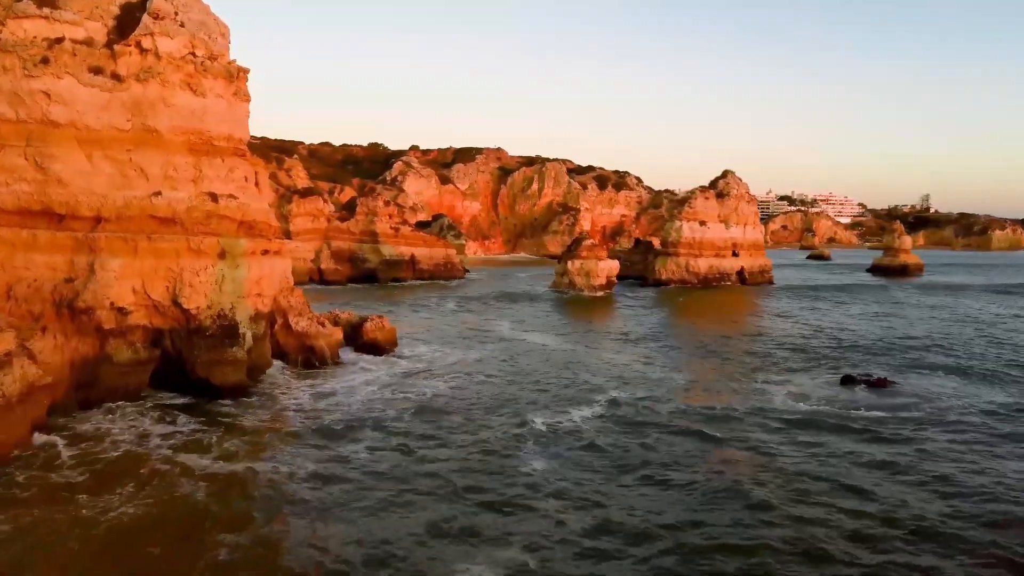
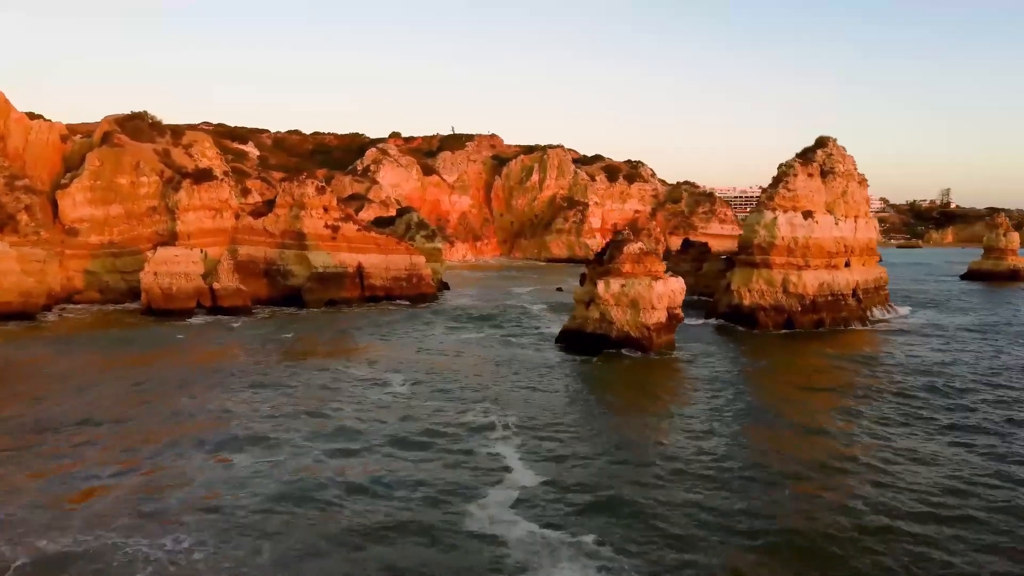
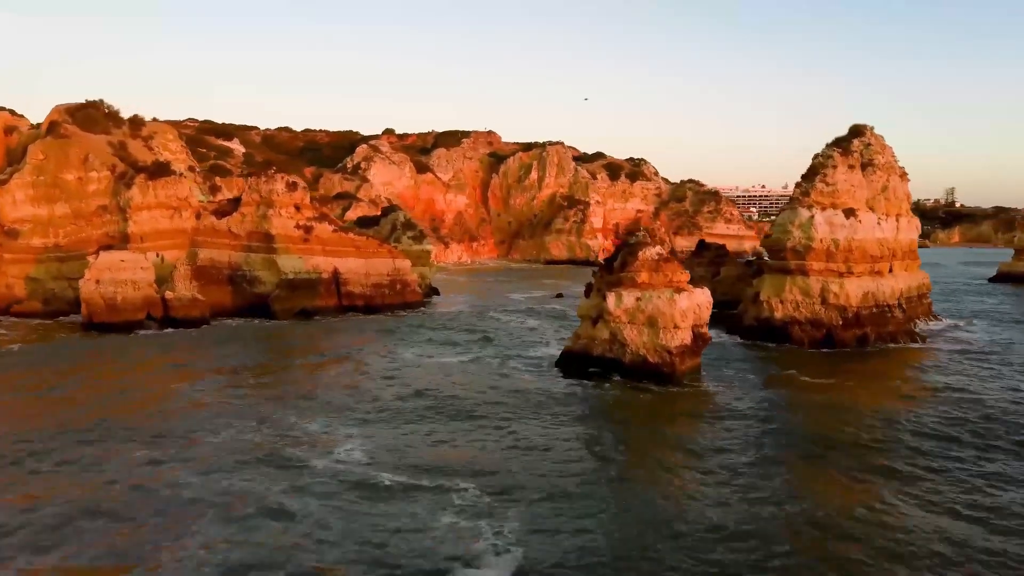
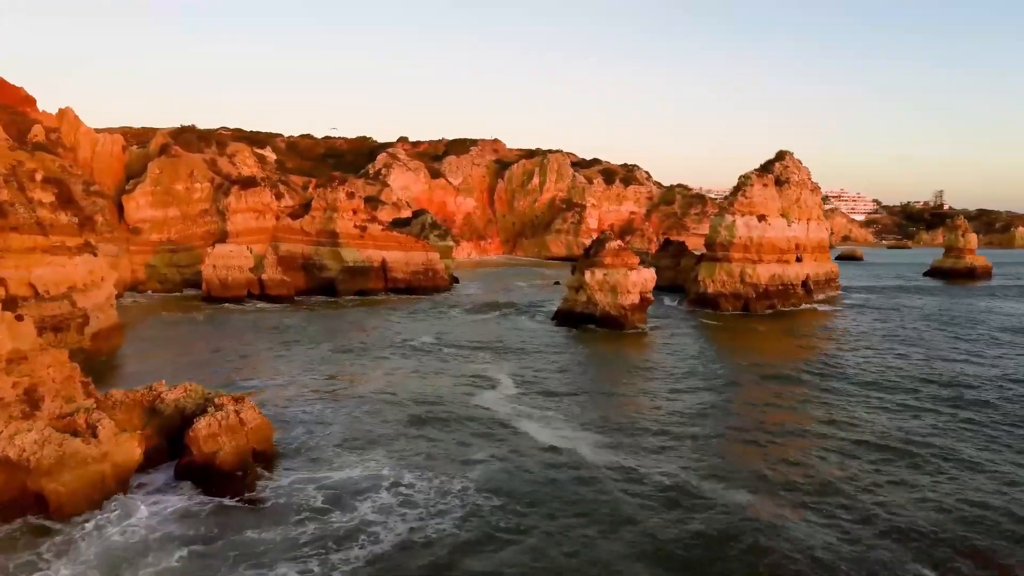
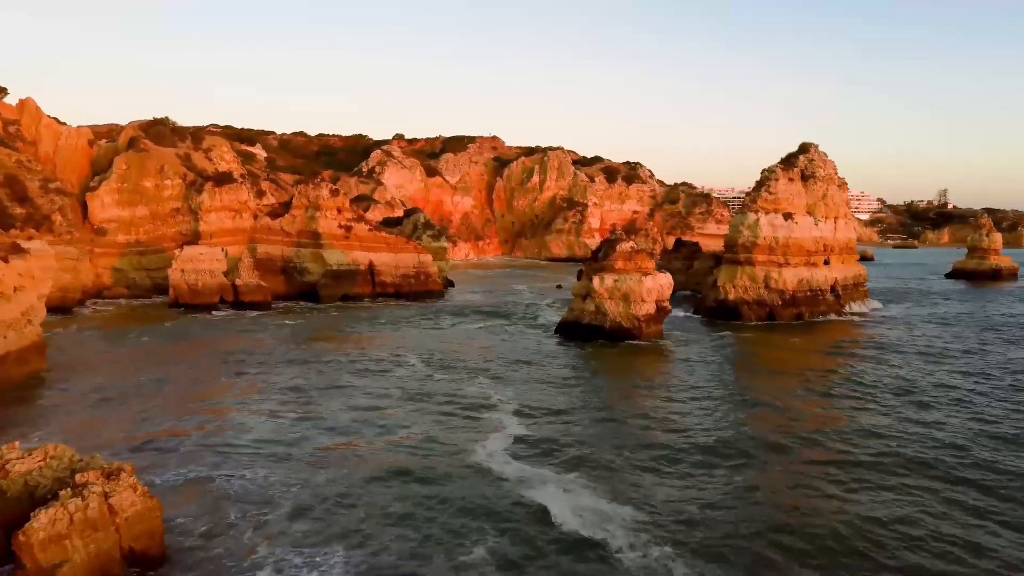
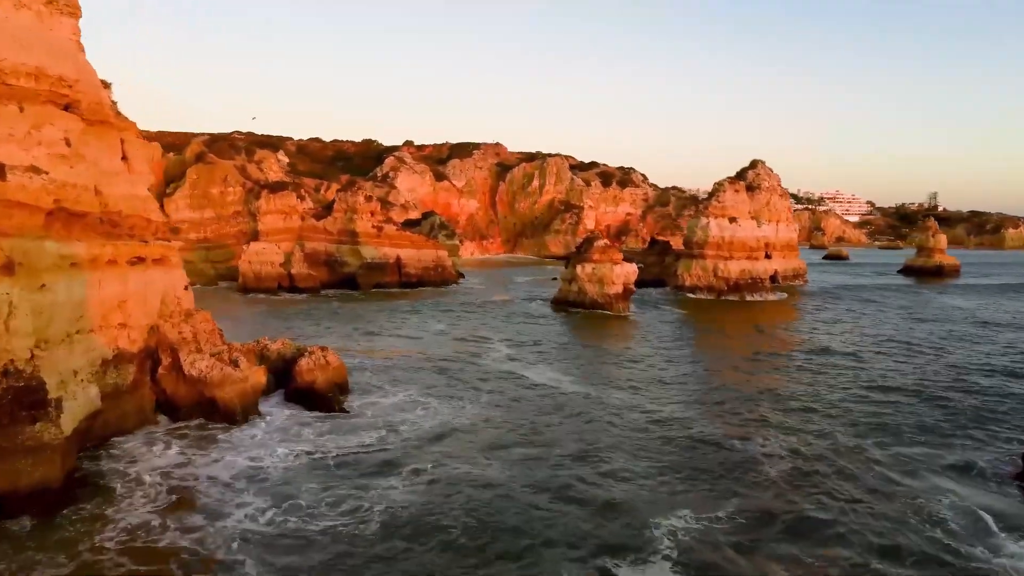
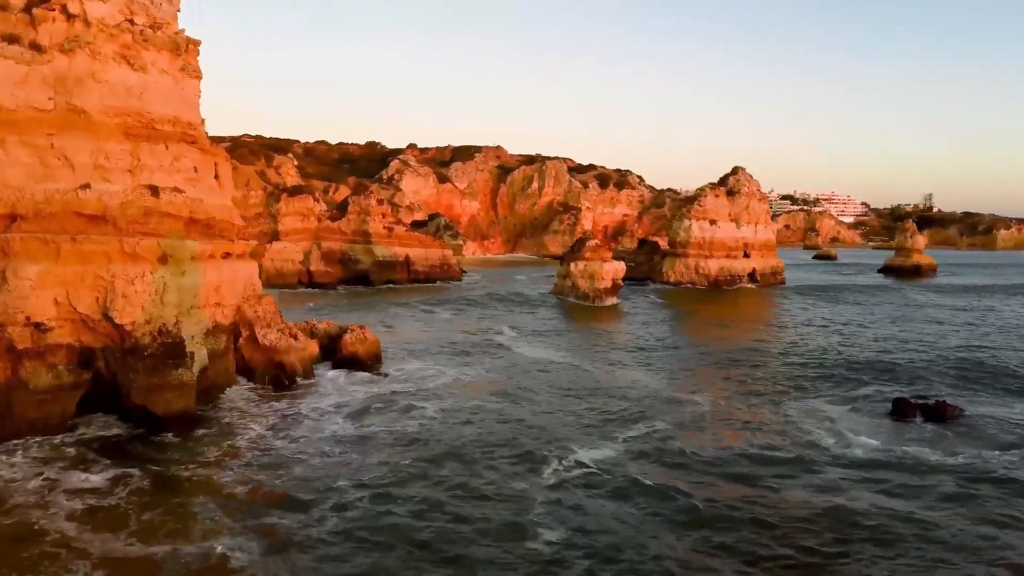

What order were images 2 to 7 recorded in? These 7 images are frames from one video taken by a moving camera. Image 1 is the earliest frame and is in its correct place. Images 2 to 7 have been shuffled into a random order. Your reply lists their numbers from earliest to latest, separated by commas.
7, 6, 4, 5, 2, 3
